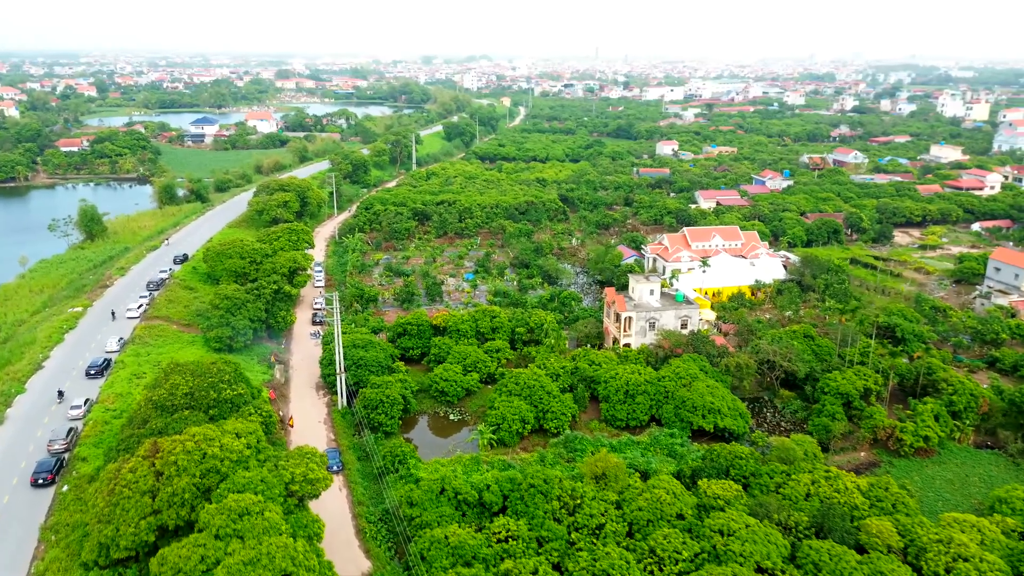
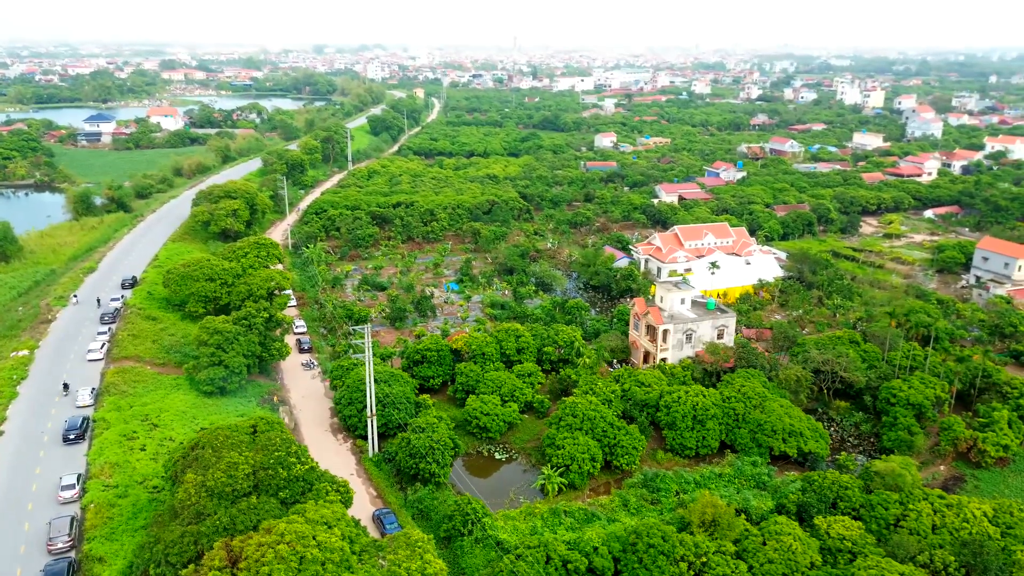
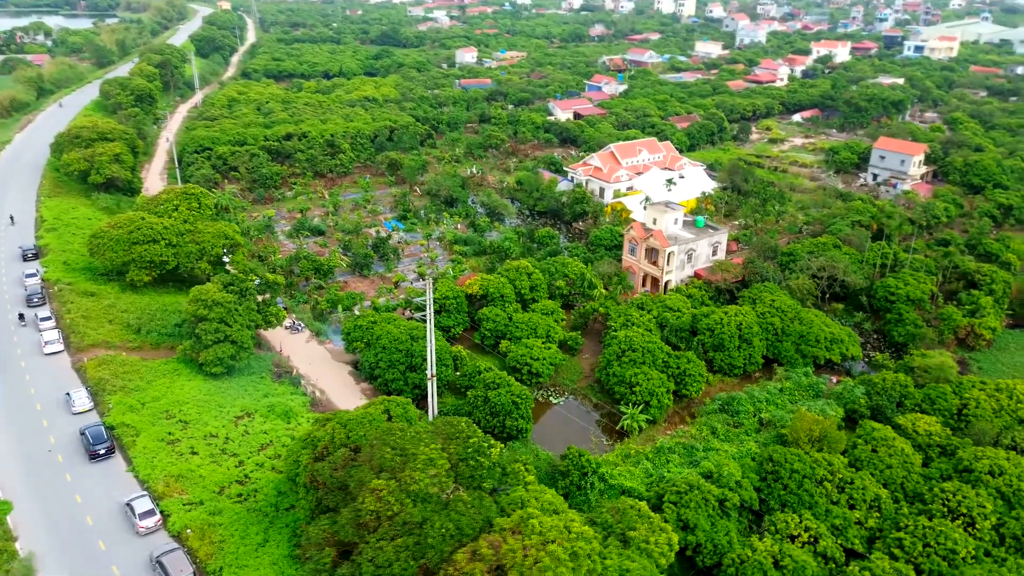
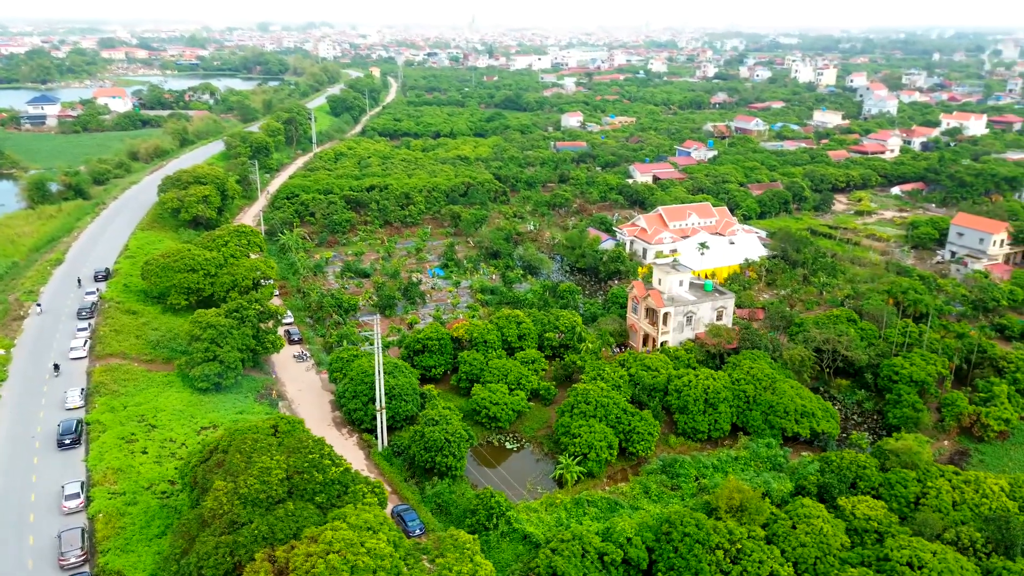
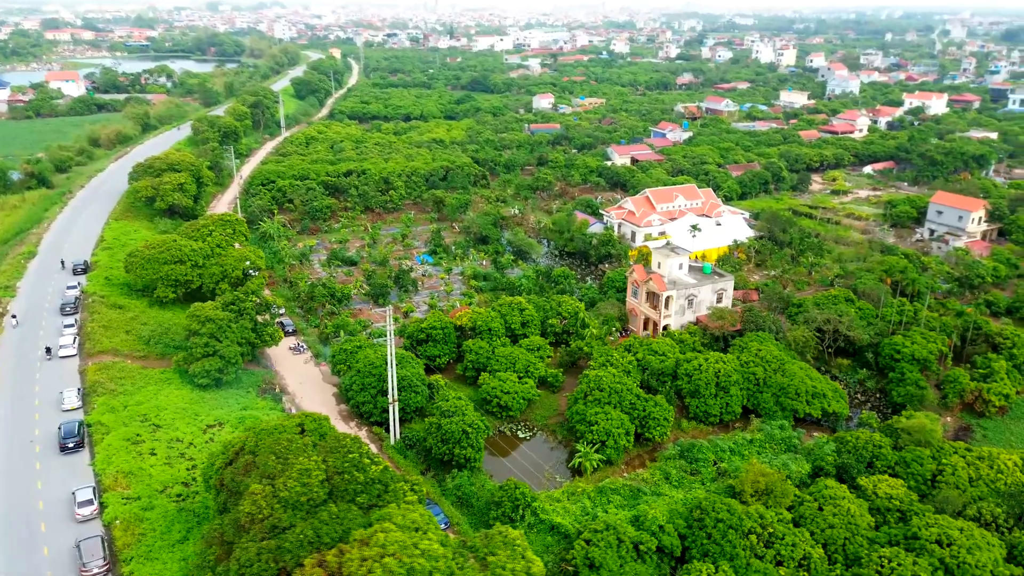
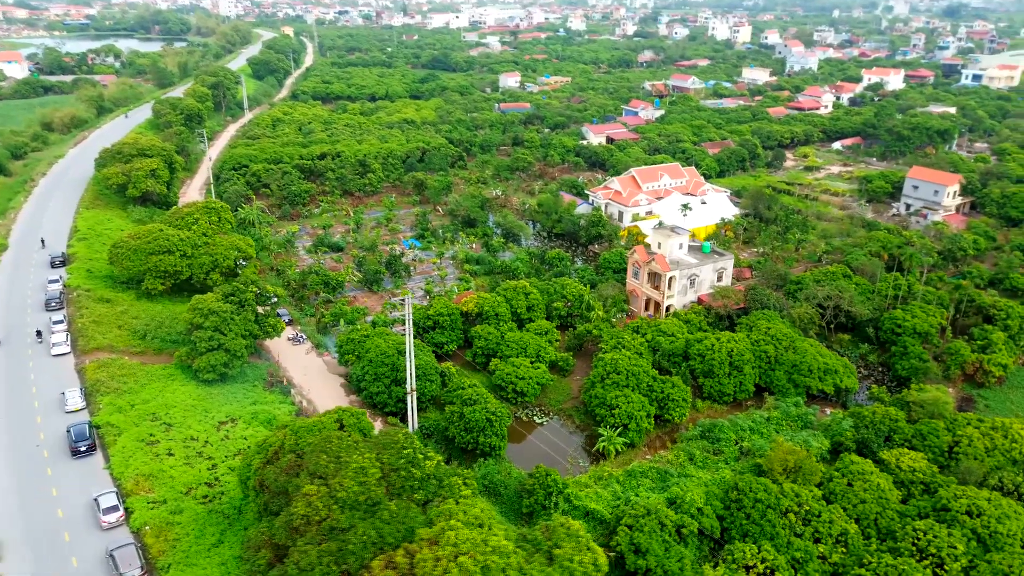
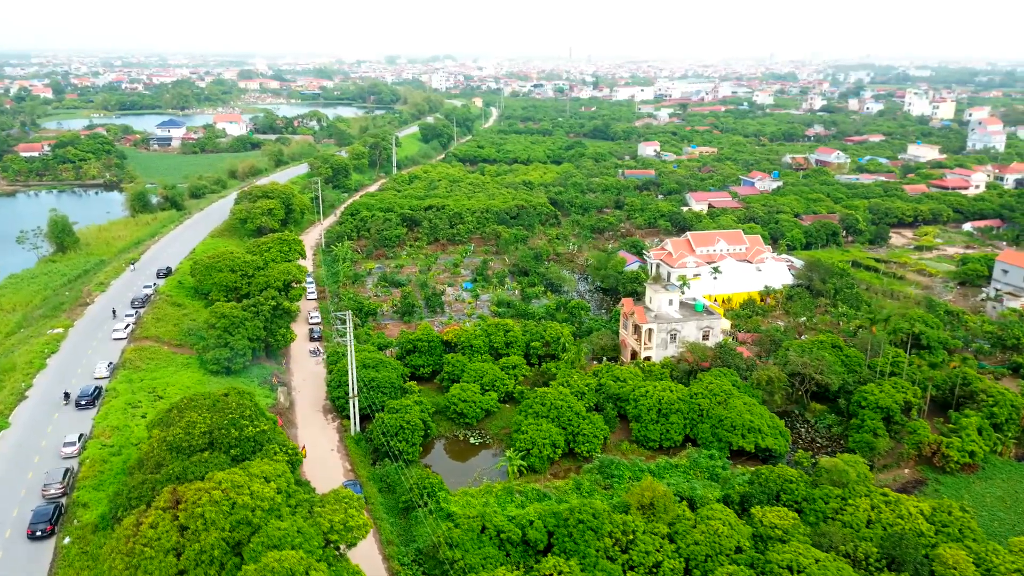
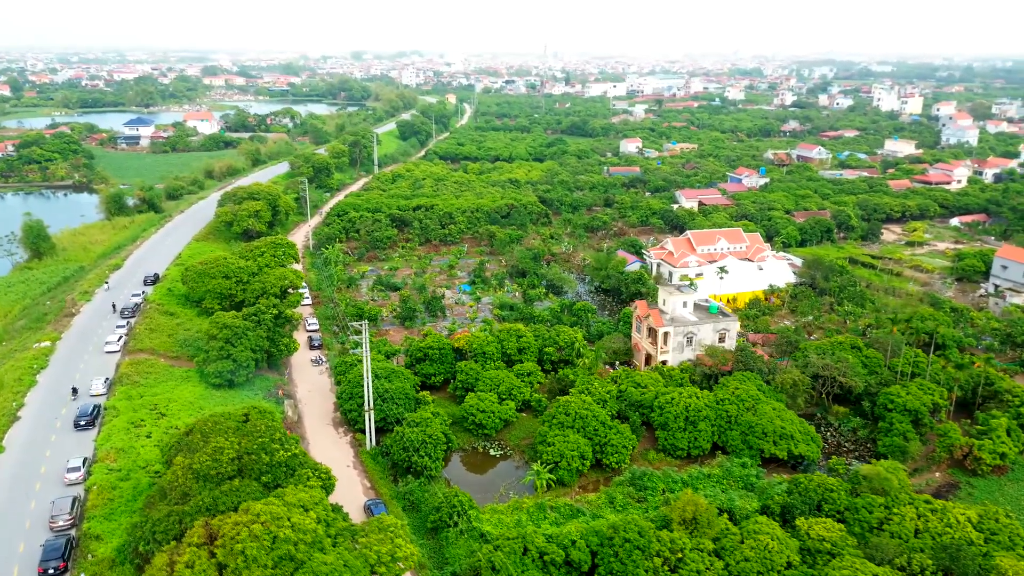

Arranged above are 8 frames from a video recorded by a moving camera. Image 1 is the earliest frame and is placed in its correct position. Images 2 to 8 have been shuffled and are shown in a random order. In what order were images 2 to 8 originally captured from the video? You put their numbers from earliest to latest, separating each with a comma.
7, 8, 2, 4, 5, 6, 3
